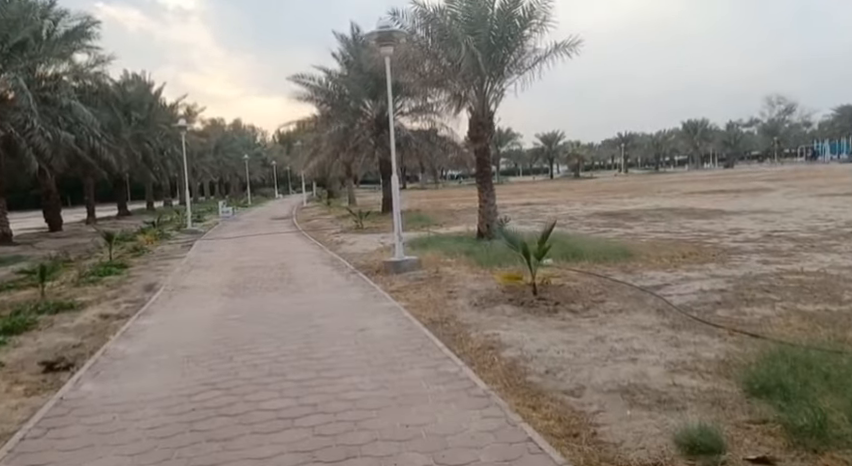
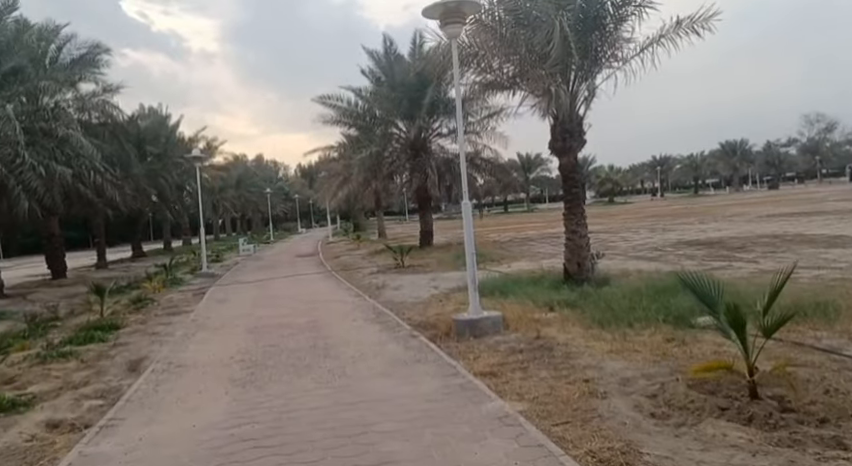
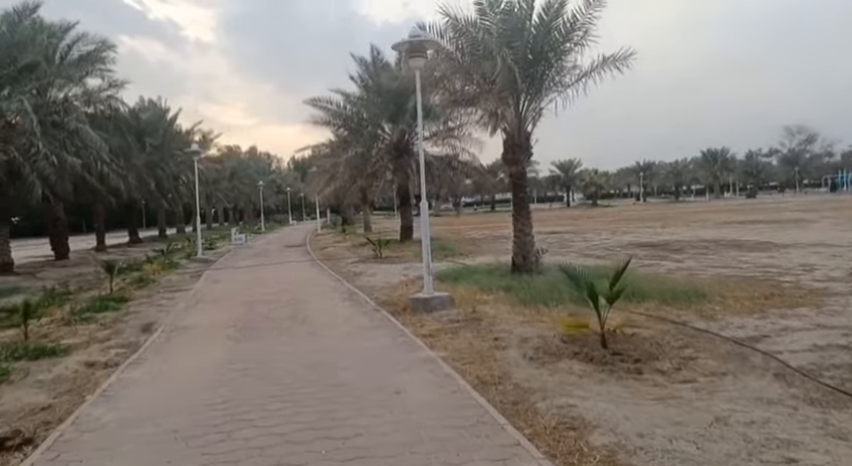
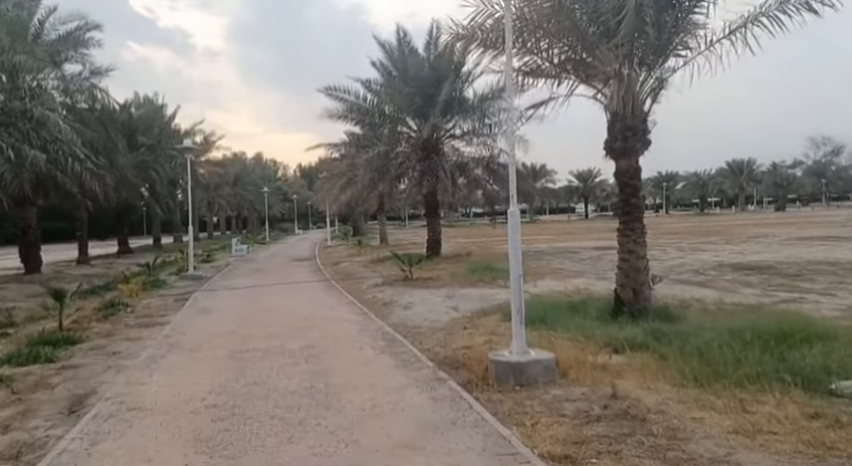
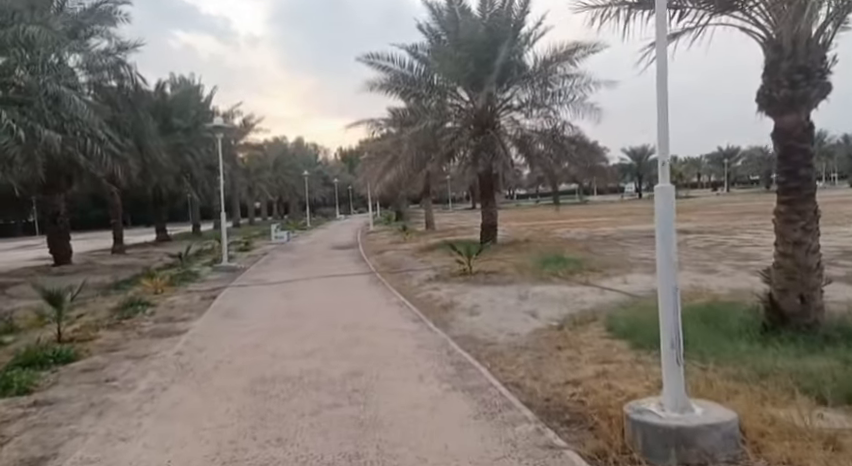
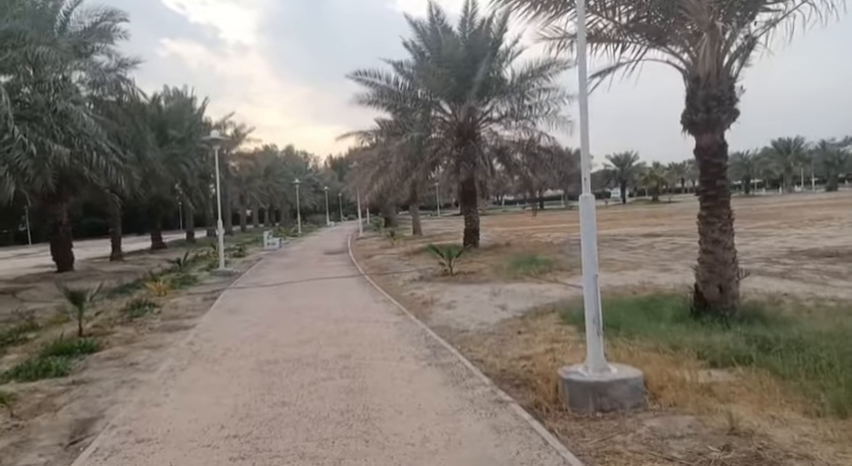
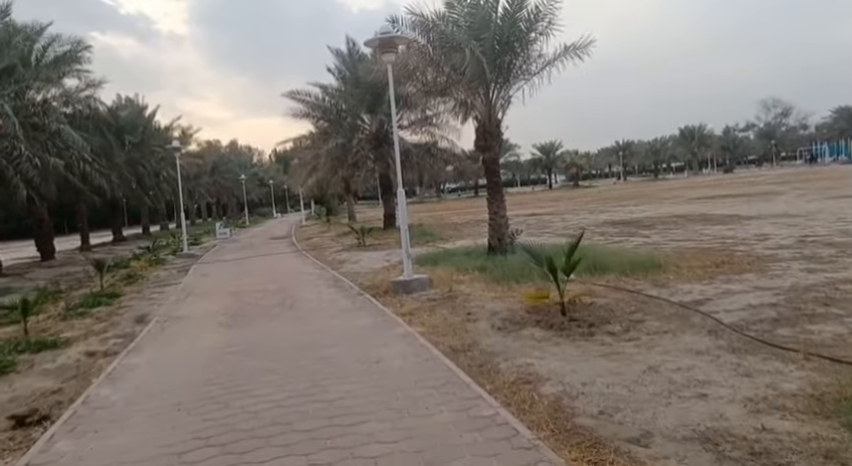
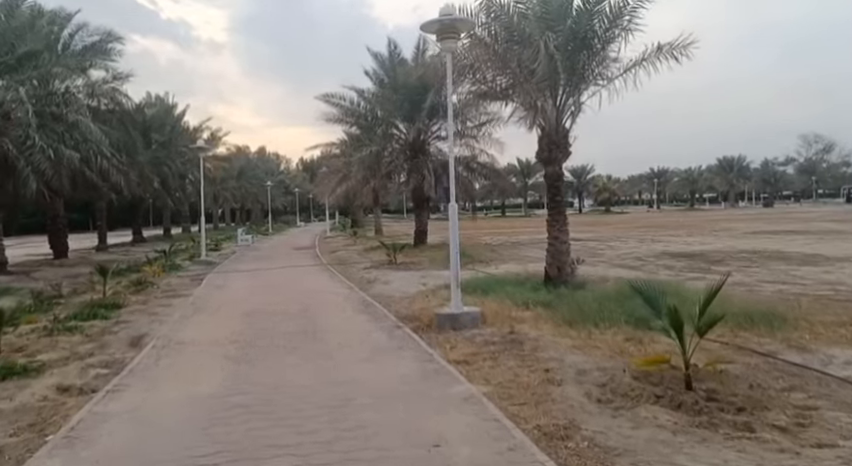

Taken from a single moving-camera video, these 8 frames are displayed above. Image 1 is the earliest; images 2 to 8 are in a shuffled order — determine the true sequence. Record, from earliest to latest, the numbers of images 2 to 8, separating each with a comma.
7, 3, 8, 2, 4, 6, 5
